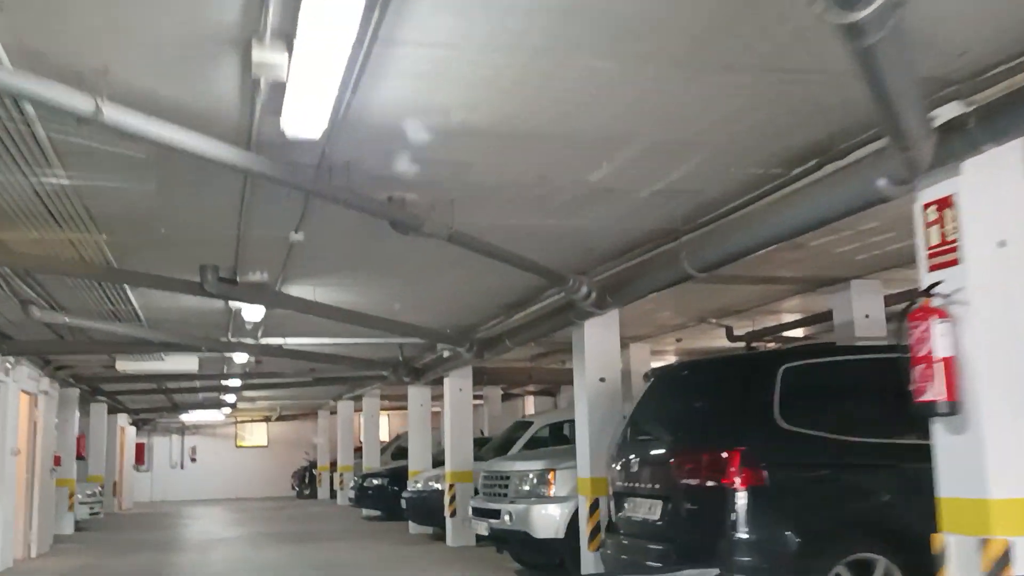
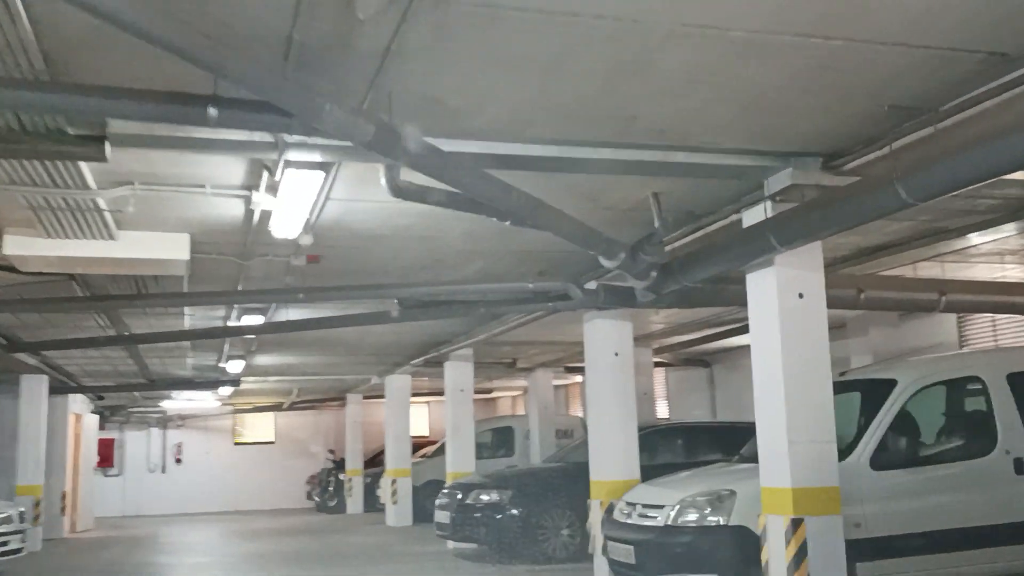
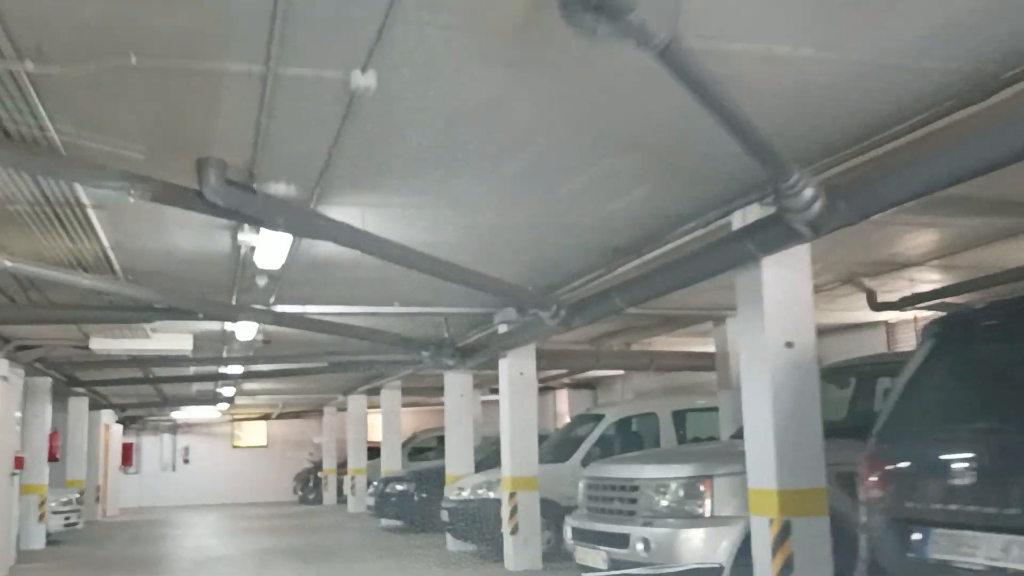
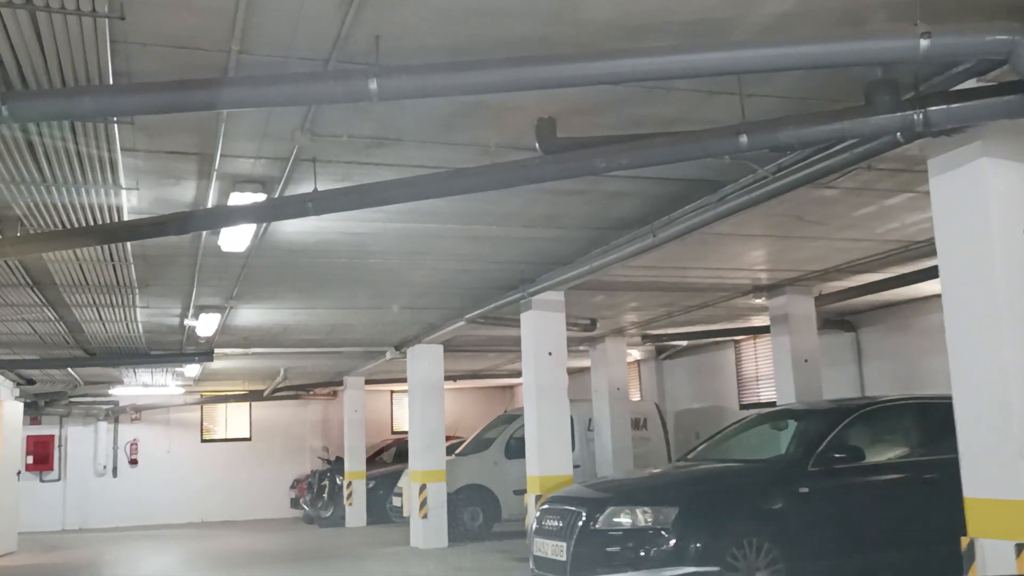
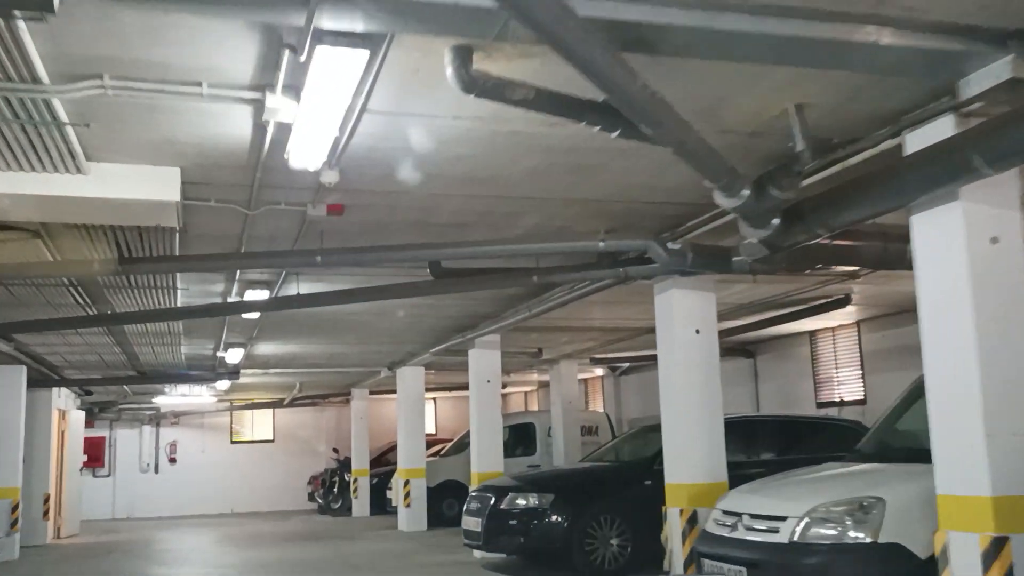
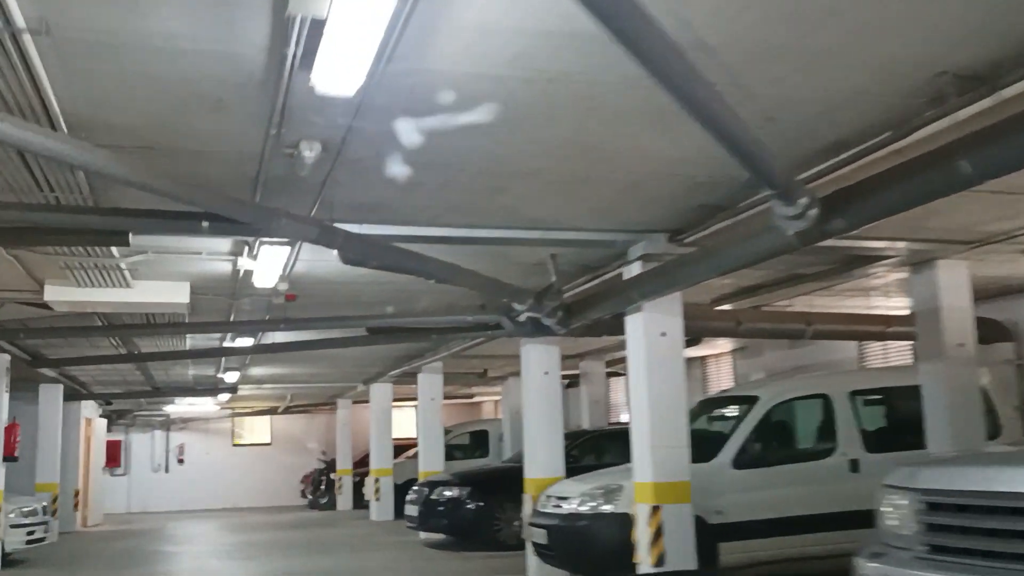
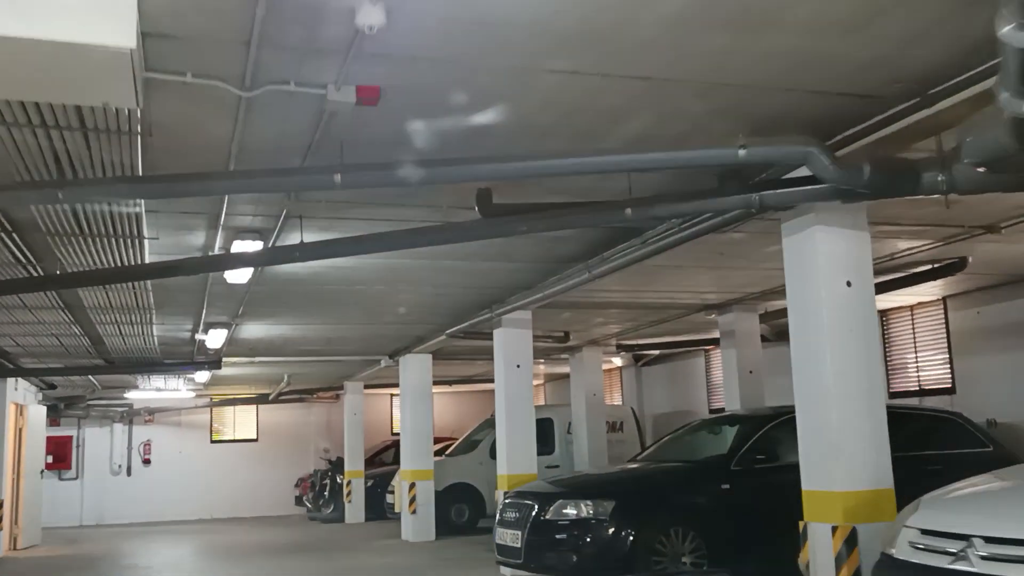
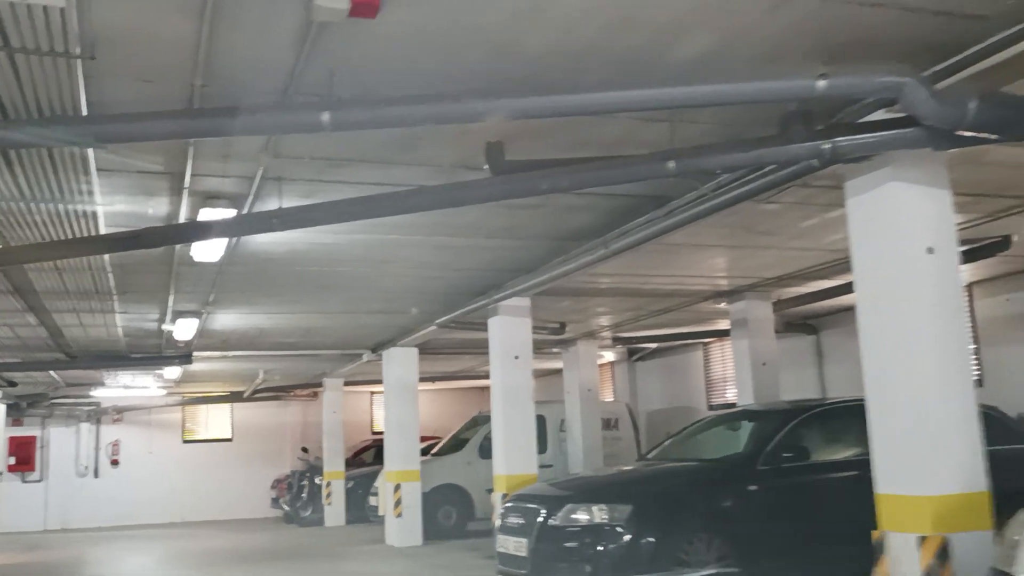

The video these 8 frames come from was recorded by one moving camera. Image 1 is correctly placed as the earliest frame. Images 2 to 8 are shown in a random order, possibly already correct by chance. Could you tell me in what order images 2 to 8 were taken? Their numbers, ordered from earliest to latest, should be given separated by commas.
3, 6, 2, 5, 7, 4, 8
